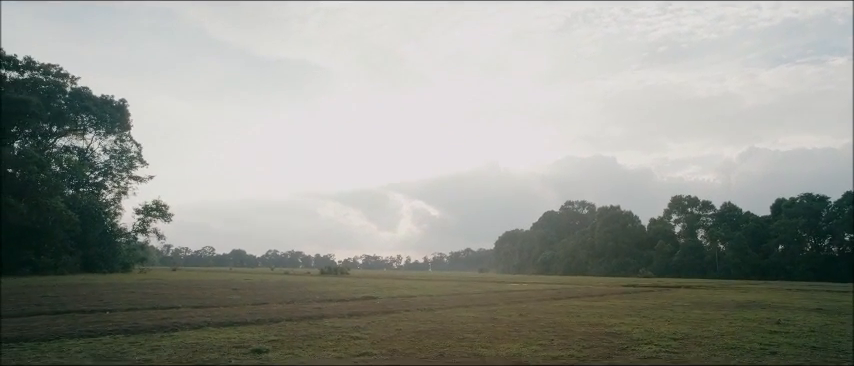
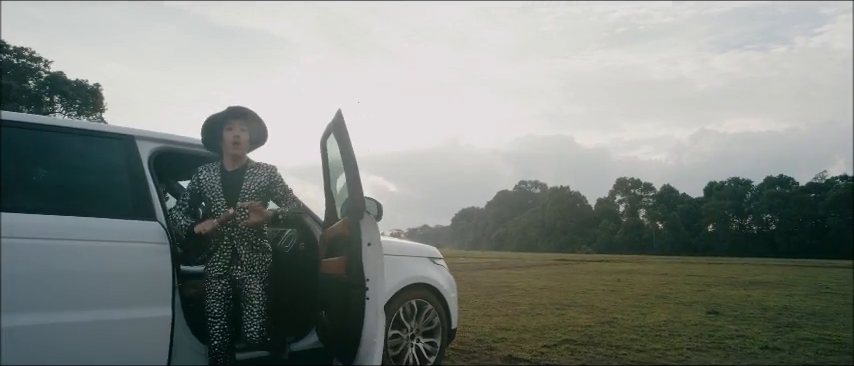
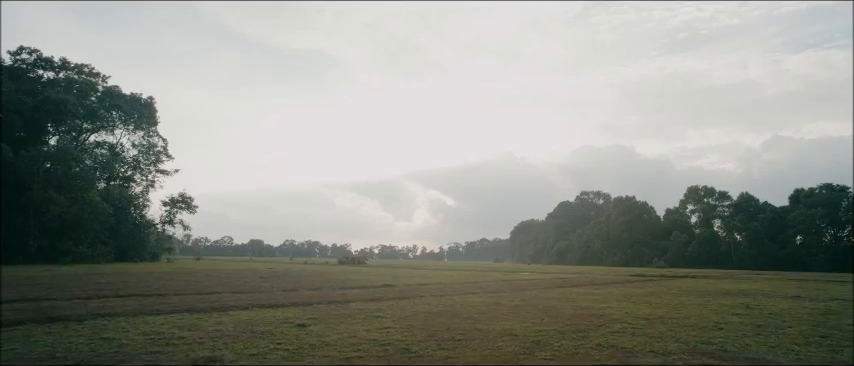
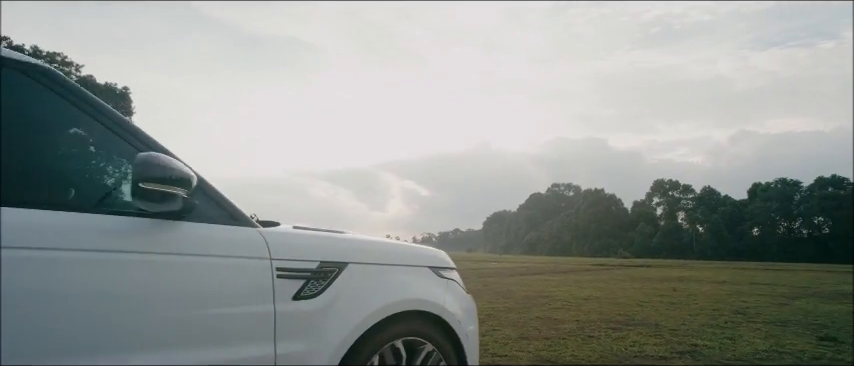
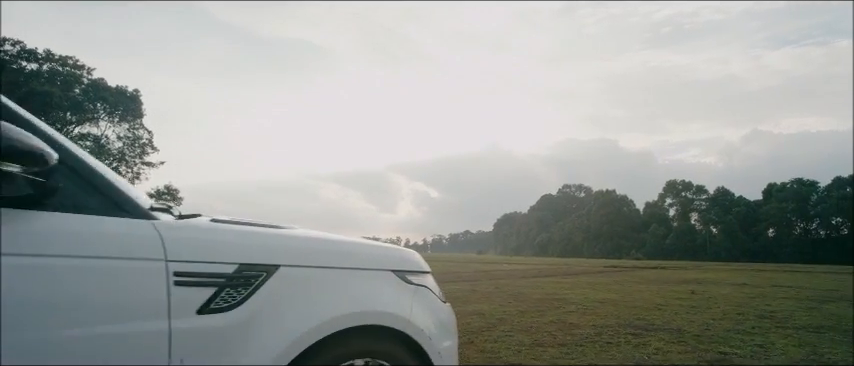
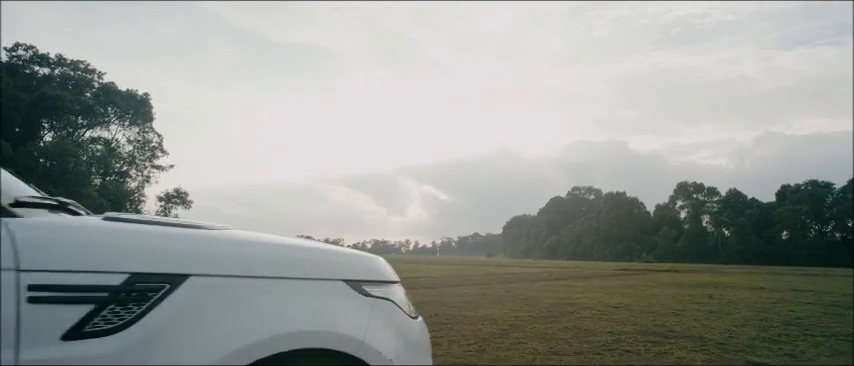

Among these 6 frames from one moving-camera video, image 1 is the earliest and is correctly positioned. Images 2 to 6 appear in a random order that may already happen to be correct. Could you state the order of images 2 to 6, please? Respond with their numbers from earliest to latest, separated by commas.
3, 6, 5, 4, 2
